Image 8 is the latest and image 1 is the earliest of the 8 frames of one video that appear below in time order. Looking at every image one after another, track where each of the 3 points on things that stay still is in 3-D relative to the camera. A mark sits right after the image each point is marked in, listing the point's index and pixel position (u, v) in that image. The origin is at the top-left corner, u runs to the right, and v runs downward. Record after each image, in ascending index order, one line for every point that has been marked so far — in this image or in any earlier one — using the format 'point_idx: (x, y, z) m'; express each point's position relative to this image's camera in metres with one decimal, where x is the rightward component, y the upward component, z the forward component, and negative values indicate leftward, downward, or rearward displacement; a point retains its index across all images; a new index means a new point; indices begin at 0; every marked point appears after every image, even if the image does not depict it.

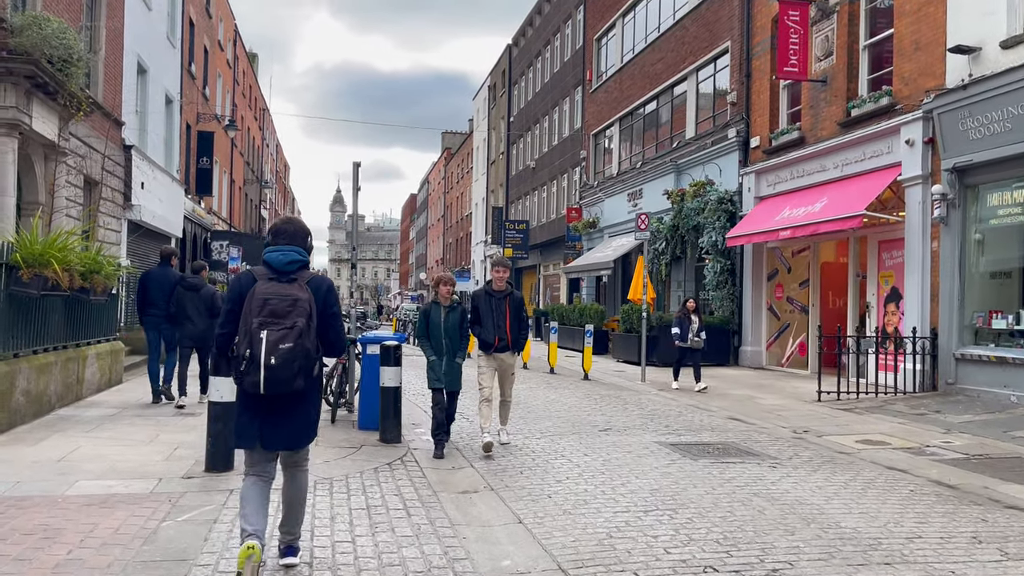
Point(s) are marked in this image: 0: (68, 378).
0: (-5.1, -1.0, +9.3) m
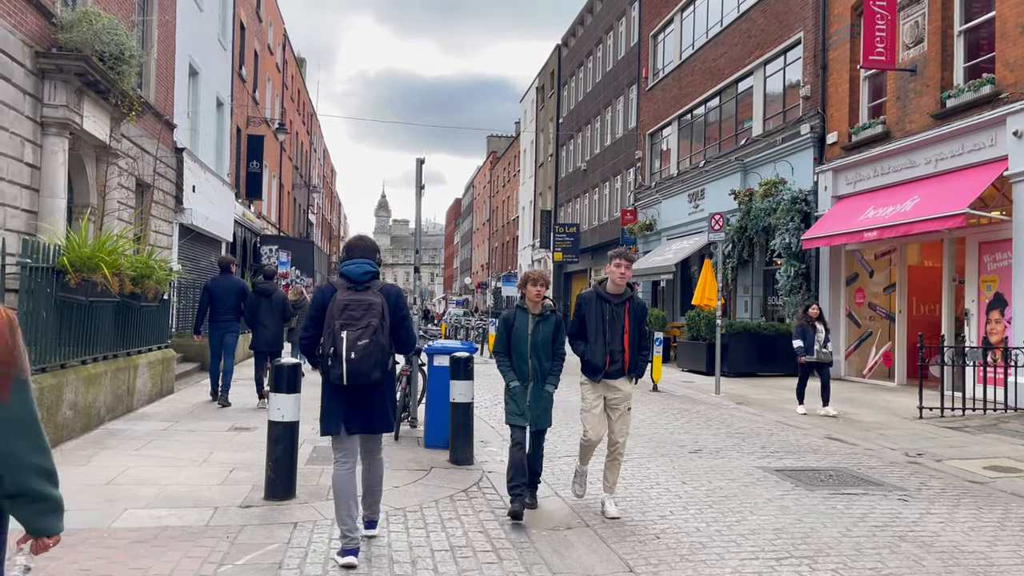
0: (-4.3, -1.1, +8.7) m
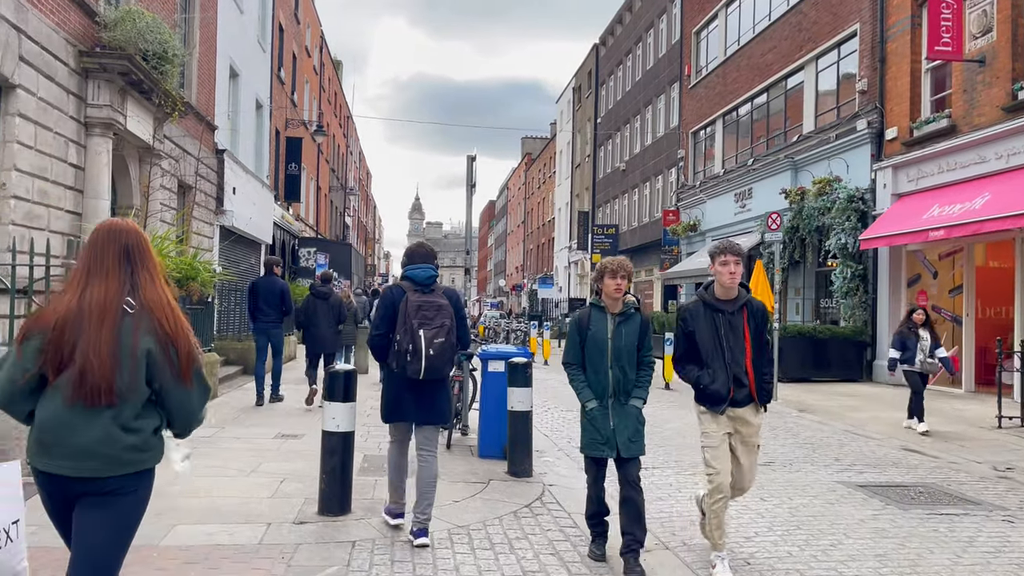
0: (-3.7, -1.1, +8.5) m
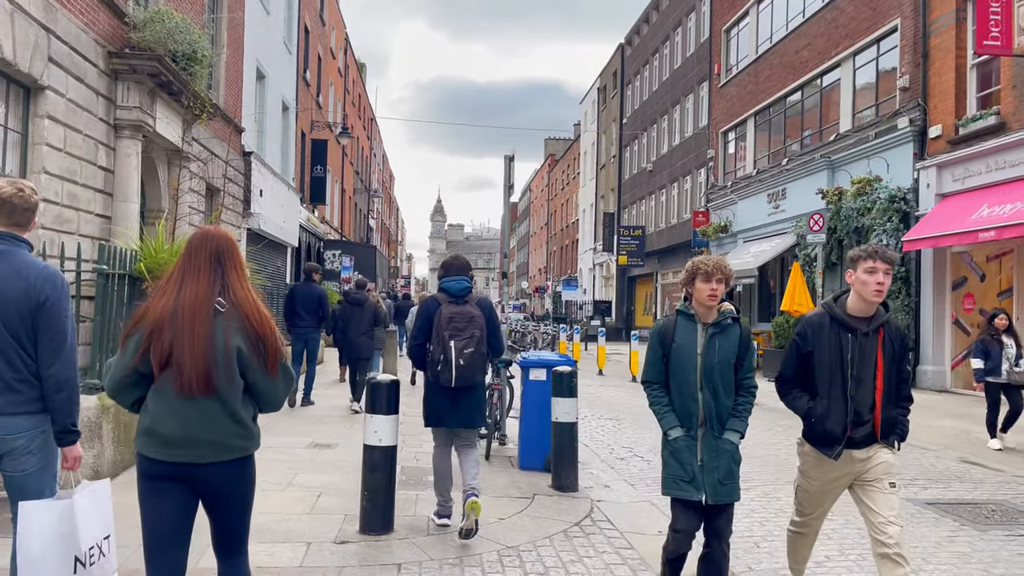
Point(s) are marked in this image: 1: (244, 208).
0: (-3.3, -1.2, +8.3) m
1: (-6.0, +1.8, +17.9) m
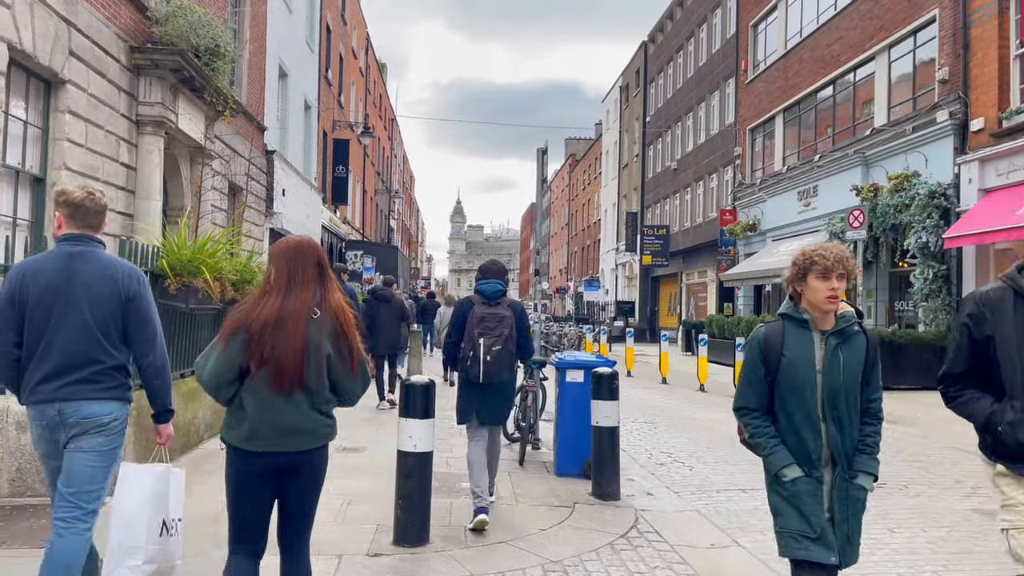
0: (-2.9, -1.2, +8.0) m
1: (-5.4, +1.8, +17.8) m
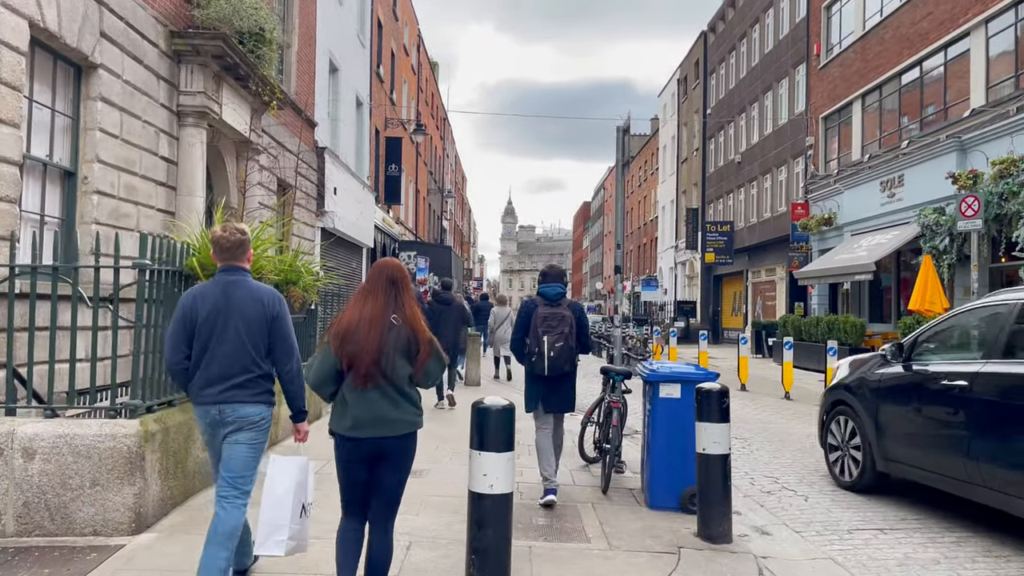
0: (-2.2, -1.2, +7.2) m
1: (-4.1, +1.7, +17.1) m
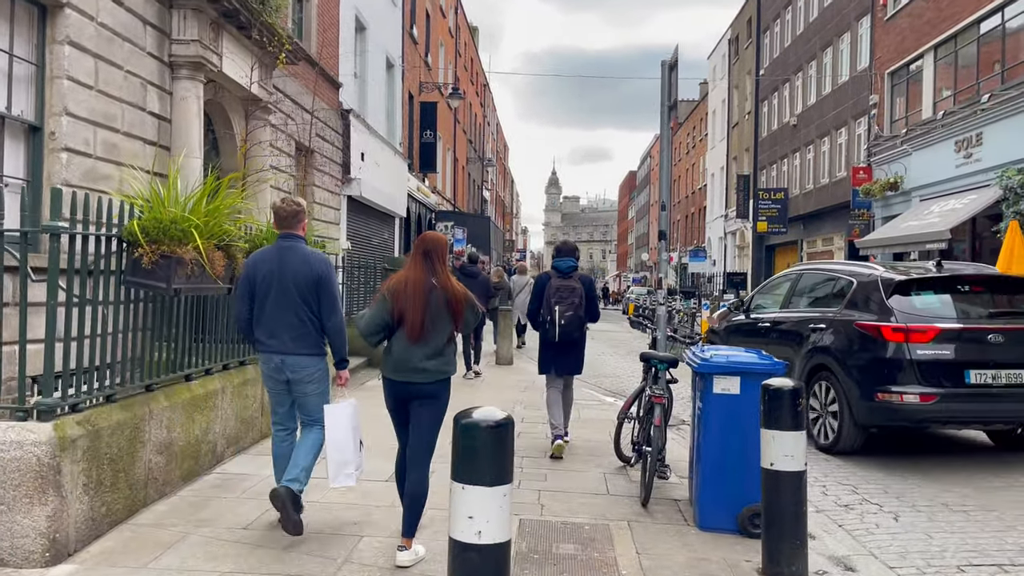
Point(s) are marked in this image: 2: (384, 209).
0: (-2.1, -0.9, +6.2) m
1: (-3.4, +2.3, +16.1) m
2: (-3.2, +2.0, +19.8) m
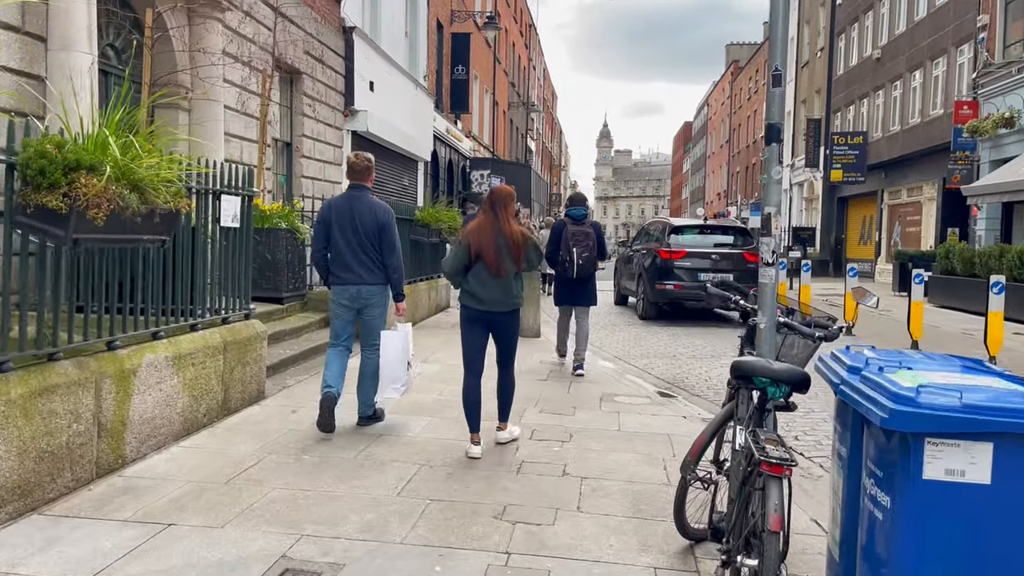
0: (-2.1, -0.7, +3.7) m
1: (-2.8, +3.1, +13.4) m
2: (-2.4, +3.0, +17.1) m
